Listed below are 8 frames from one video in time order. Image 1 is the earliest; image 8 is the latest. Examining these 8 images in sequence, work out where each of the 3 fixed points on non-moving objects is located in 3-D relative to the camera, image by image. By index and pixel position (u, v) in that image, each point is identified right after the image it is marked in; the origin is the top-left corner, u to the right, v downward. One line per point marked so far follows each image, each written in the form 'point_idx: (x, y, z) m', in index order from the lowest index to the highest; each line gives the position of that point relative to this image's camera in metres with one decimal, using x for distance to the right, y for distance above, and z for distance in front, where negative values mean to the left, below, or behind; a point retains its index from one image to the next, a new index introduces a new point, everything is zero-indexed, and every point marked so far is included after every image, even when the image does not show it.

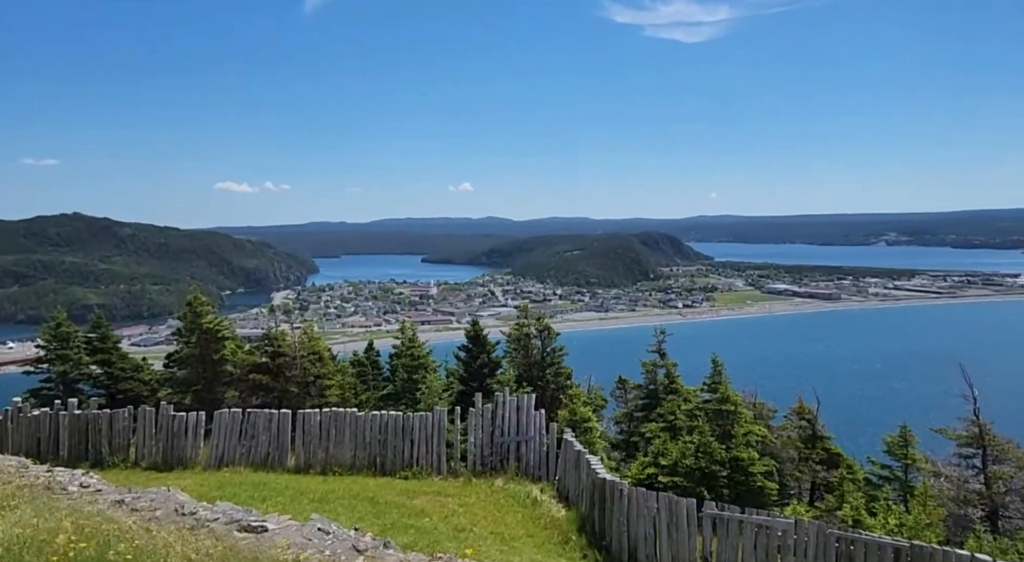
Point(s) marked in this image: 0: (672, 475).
0: (+3.3, -4.0, +15.9) m
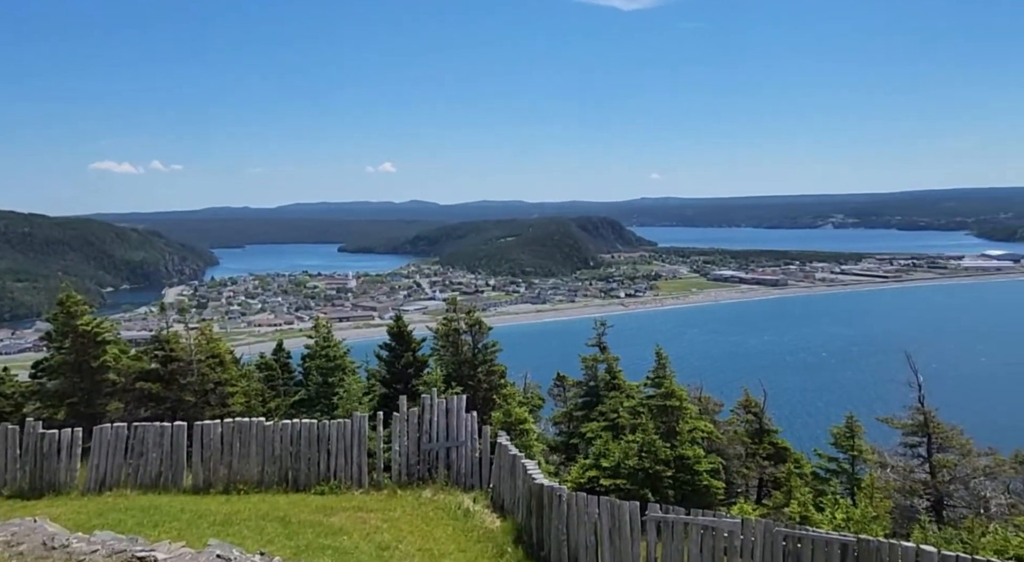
0: (+2.0, -3.8, +14.9) m
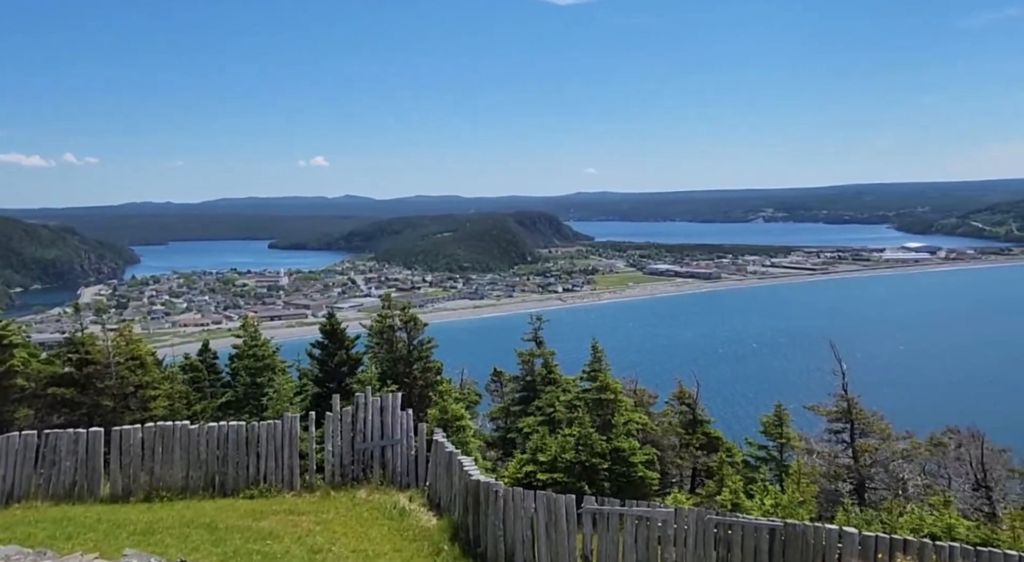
0: (+0.8, -3.7, +14.9) m
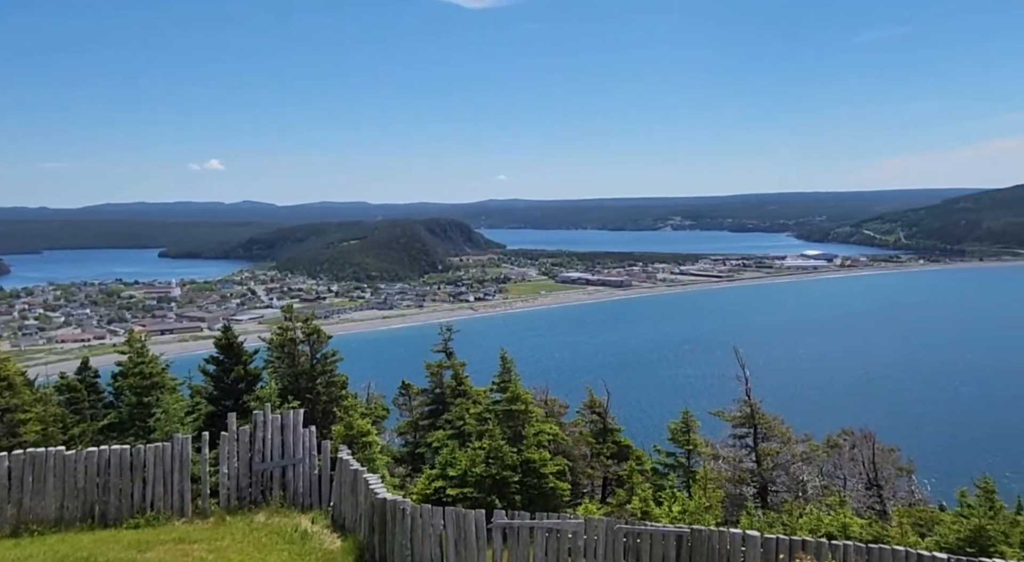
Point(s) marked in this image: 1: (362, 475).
0: (-1.0, -3.9, +14.6) m
1: (-1.4, -1.9, +7.4) m
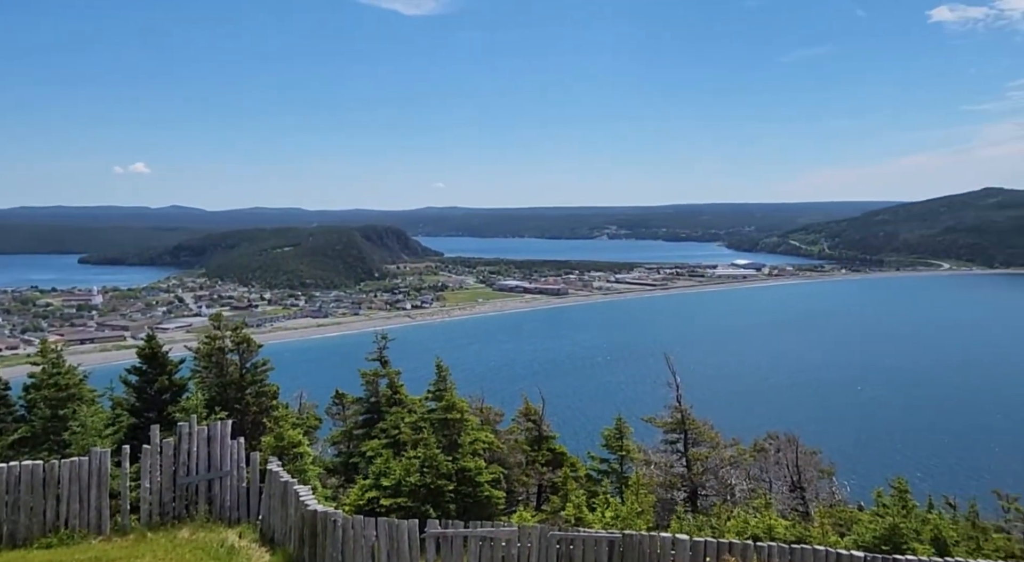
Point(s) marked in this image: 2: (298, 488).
0: (-2.2, -4.0, +14.5) m
1: (-2.1, -2.0, +7.3) m
2: (-2.0, -2.0, +7.4) m
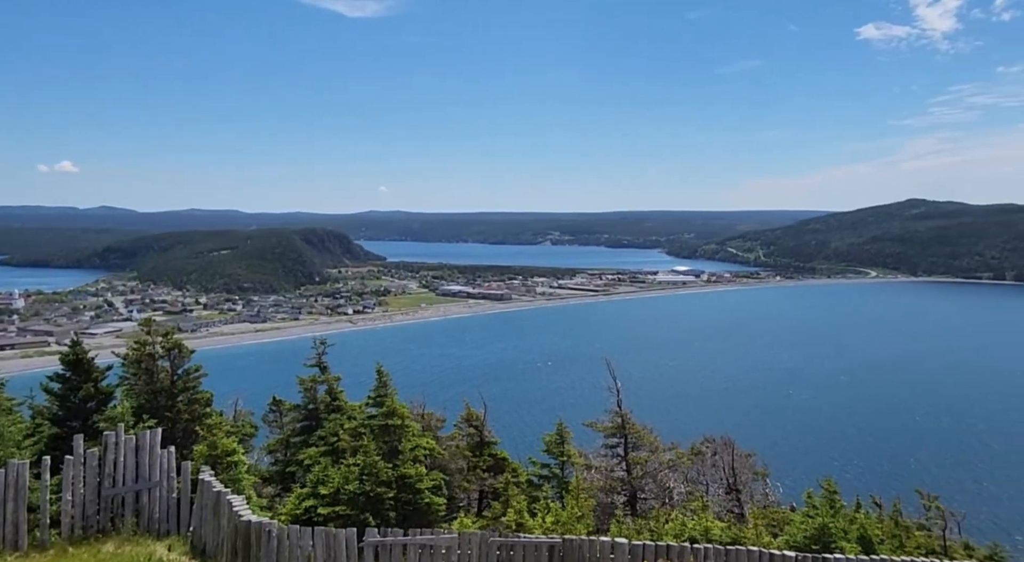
0: (-3.3, -4.1, +14.3) m
1: (-2.7, -2.0, +7.1) m
2: (-2.6, -2.1, +7.2) m
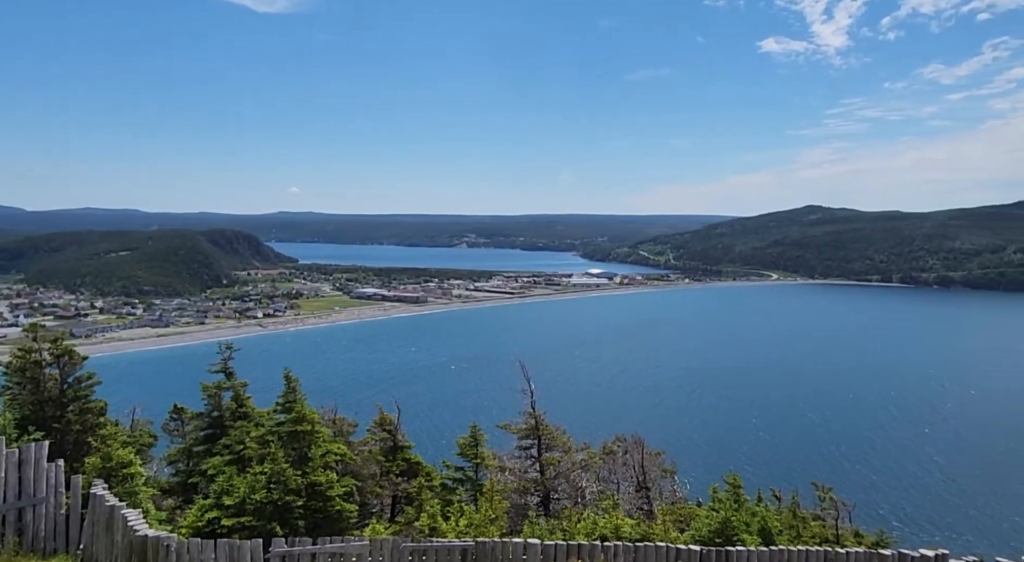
0: (-4.9, -4.2, +13.8) m
1: (-3.5, -2.1, +6.8) m
2: (-3.5, -2.1, +6.8) m
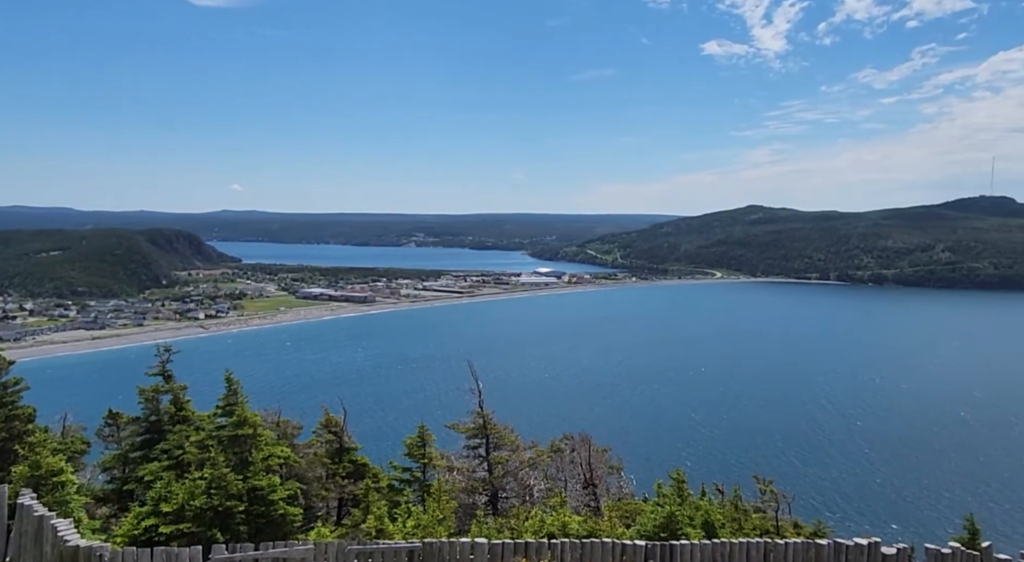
0: (-5.8, -4.2, +13.4) m
1: (-4.0, -2.1, +6.5) m
2: (-3.9, -2.1, +6.5) m
